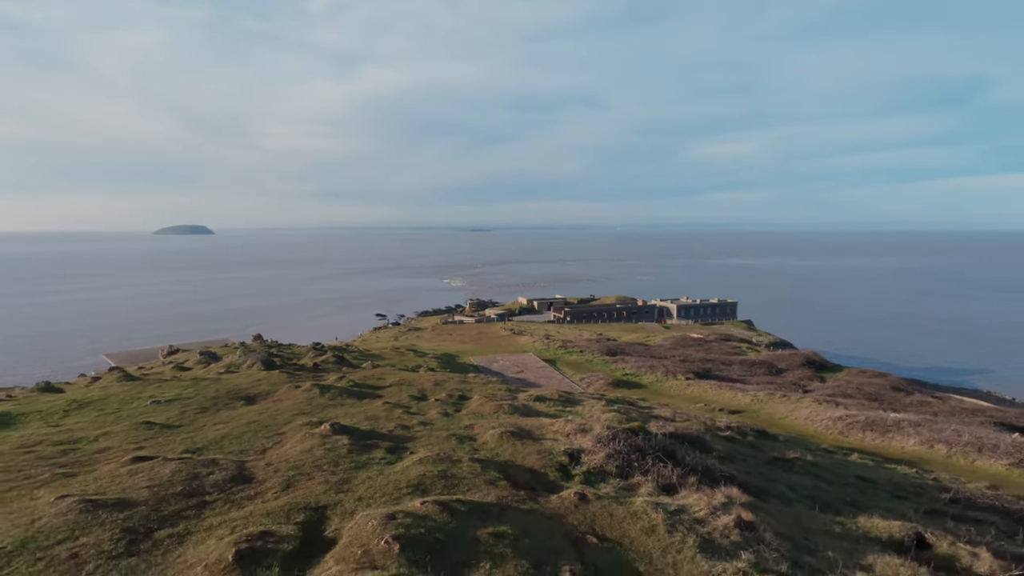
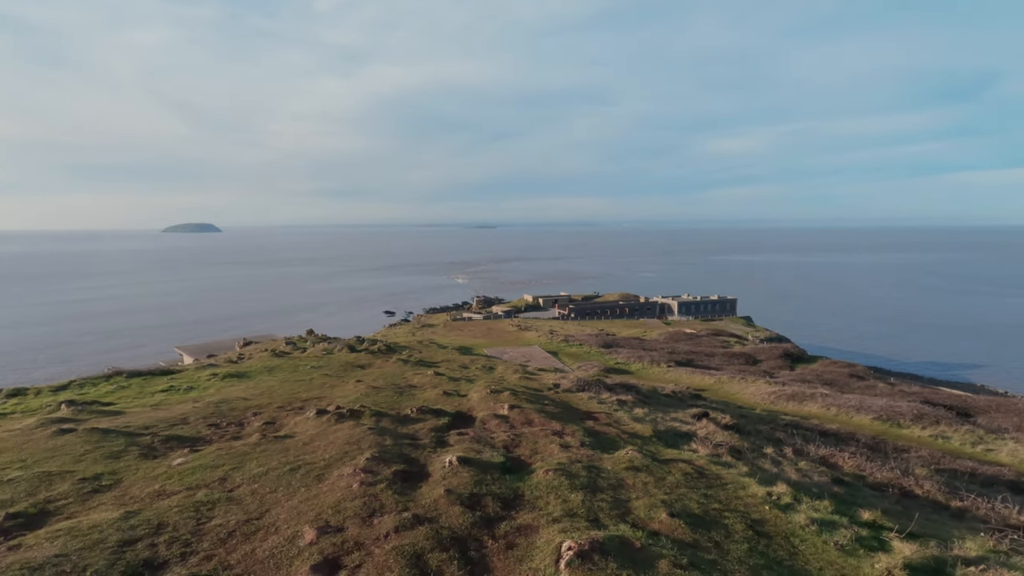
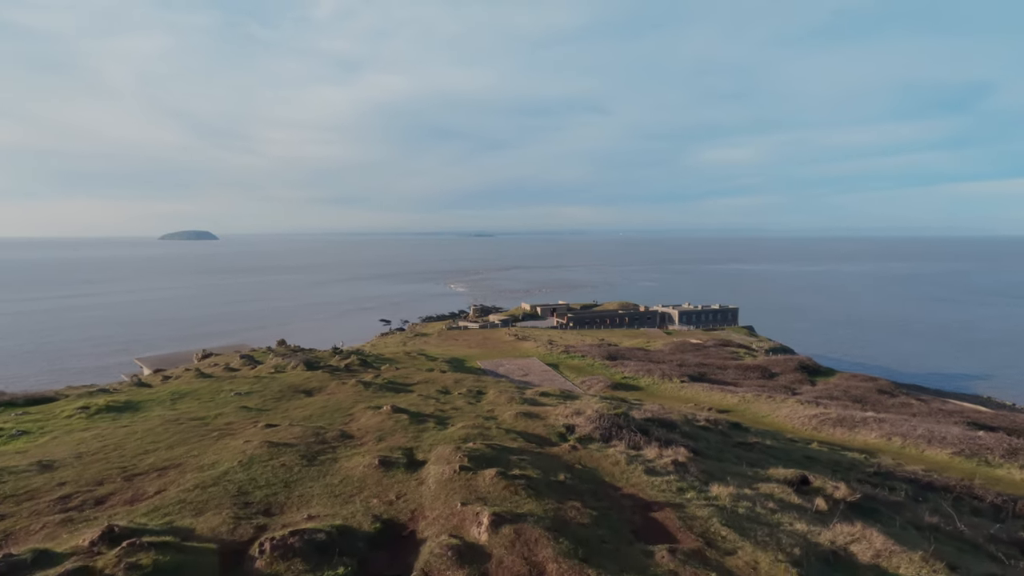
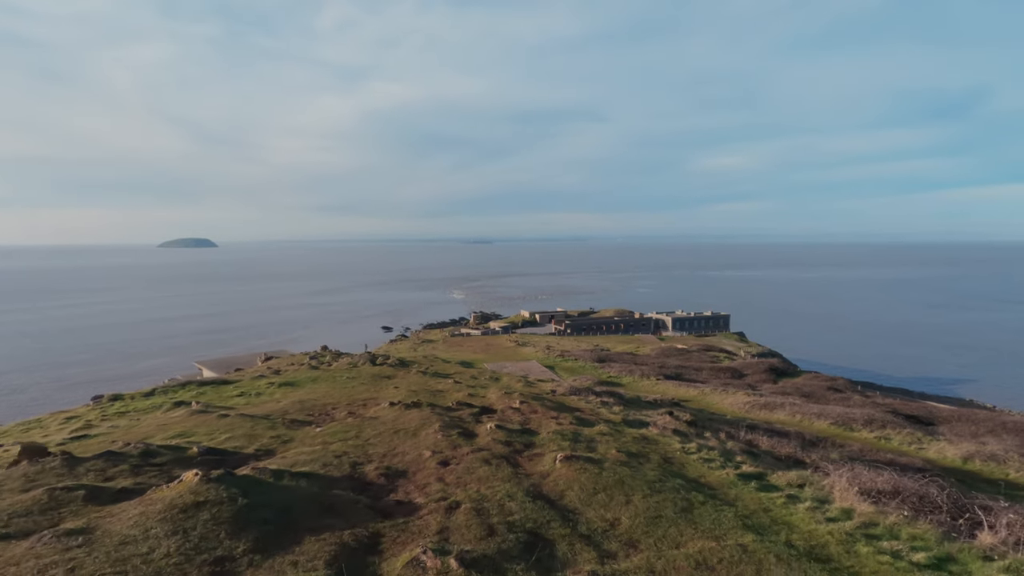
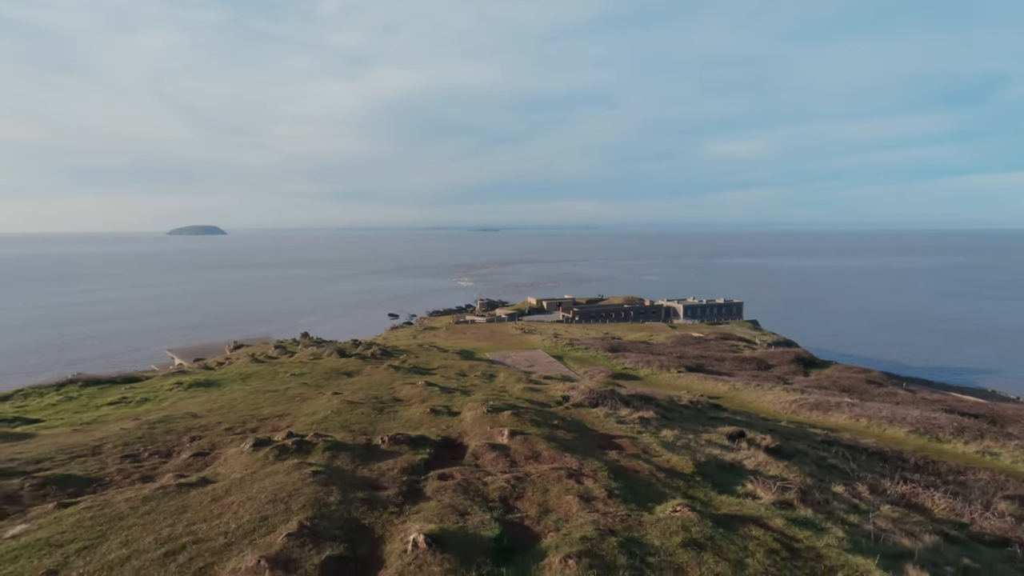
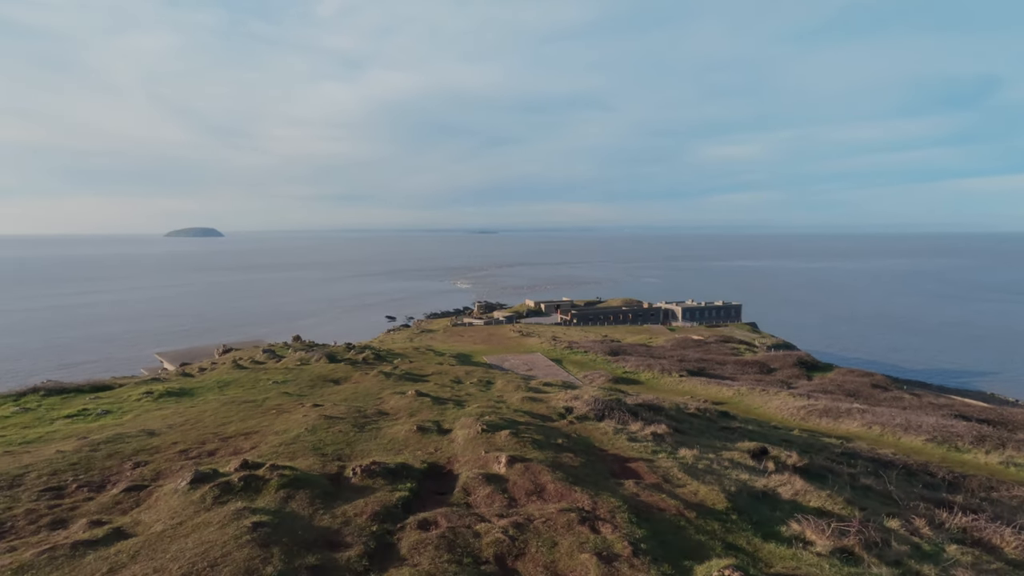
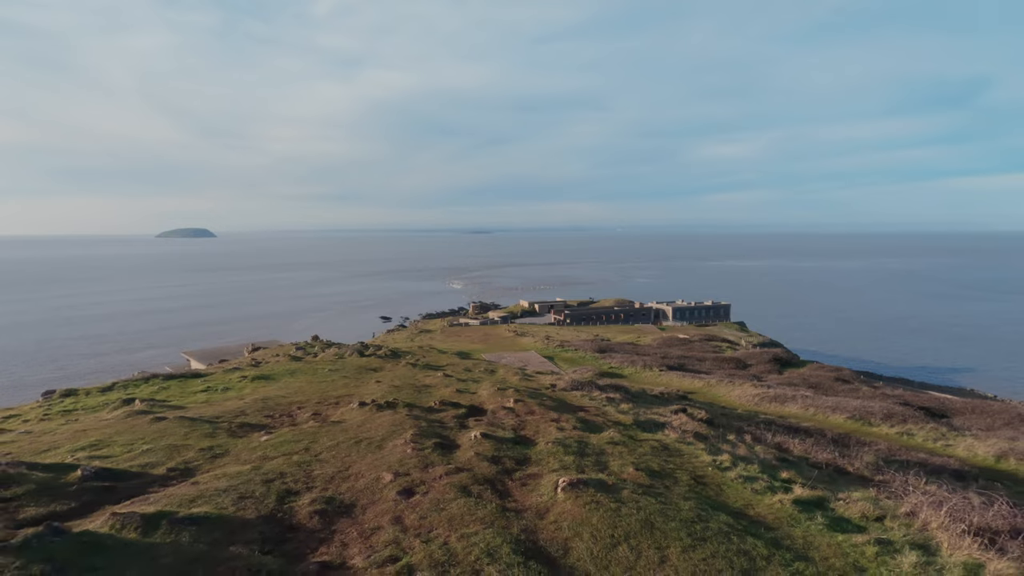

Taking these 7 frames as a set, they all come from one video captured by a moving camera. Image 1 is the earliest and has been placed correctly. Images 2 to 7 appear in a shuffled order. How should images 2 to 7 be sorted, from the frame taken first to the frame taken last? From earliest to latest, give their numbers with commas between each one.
3, 6, 5, 2, 7, 4
